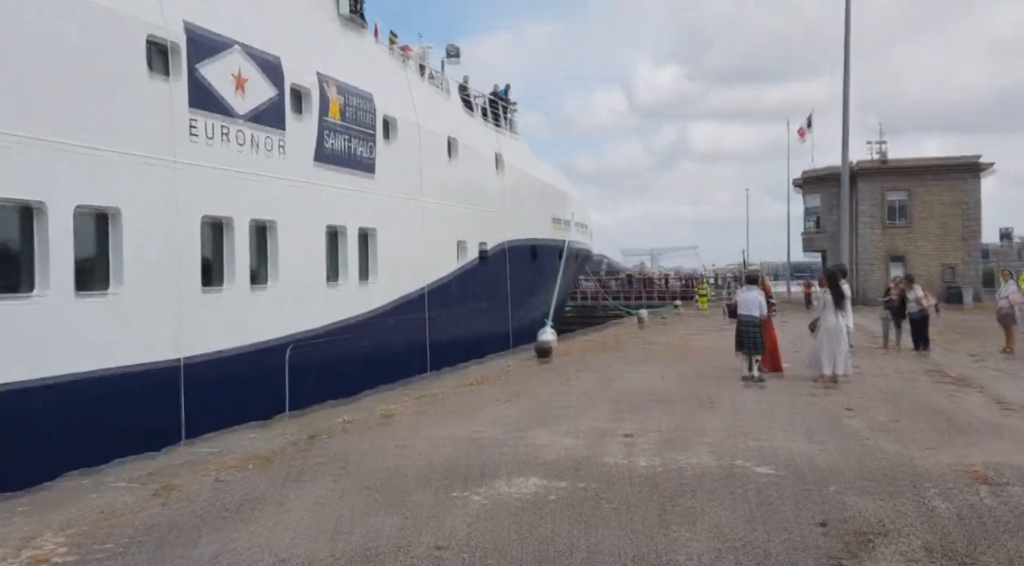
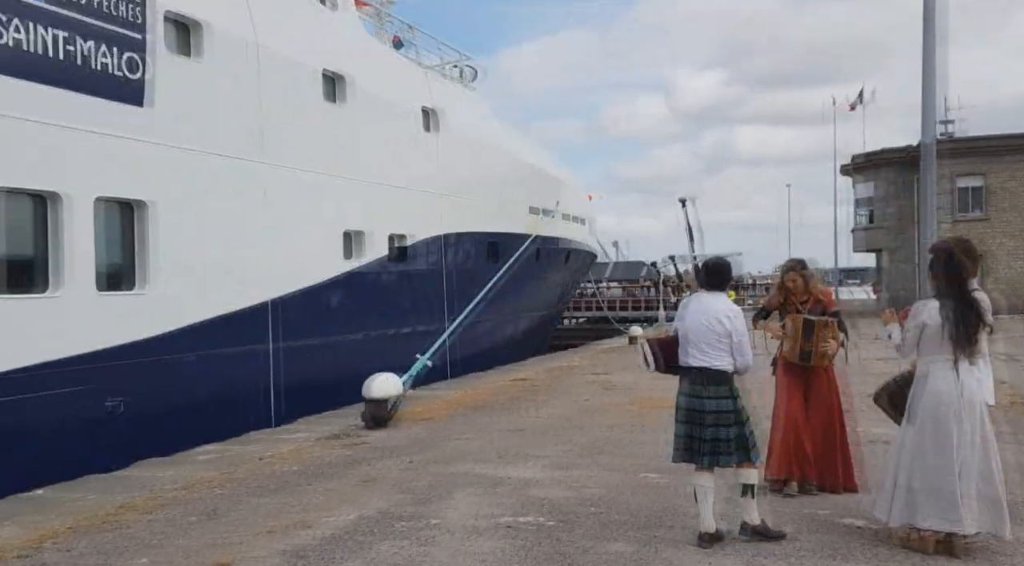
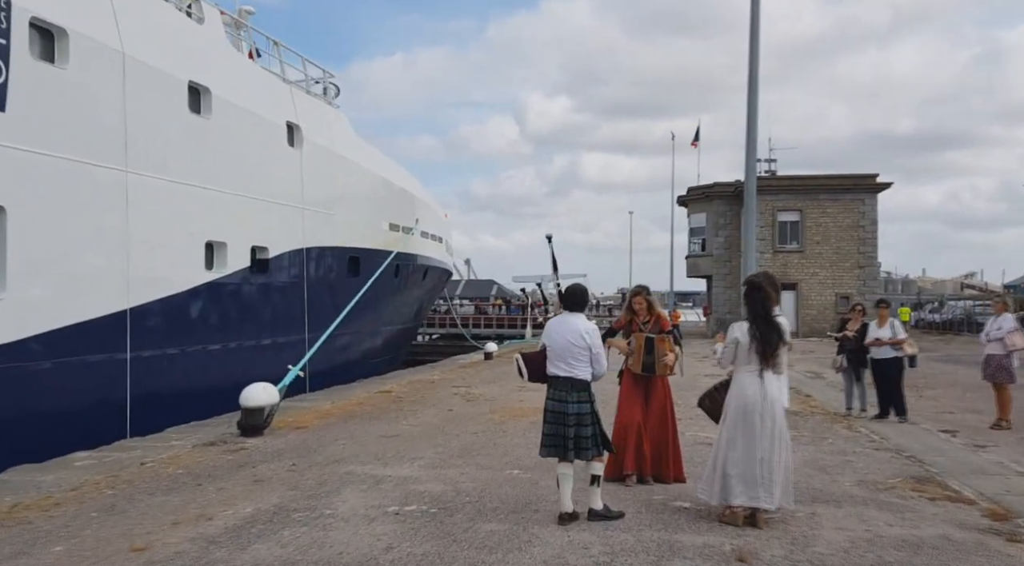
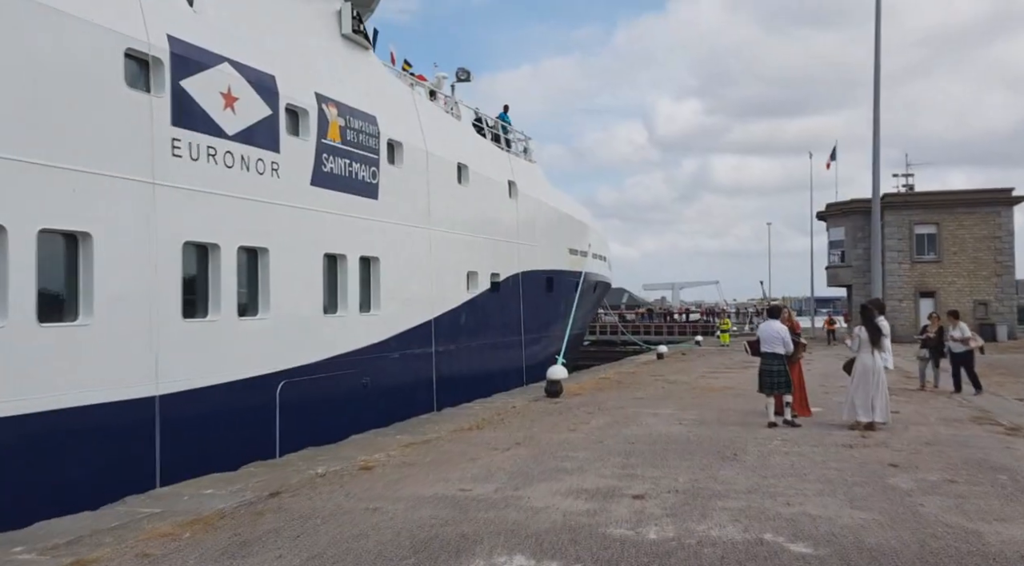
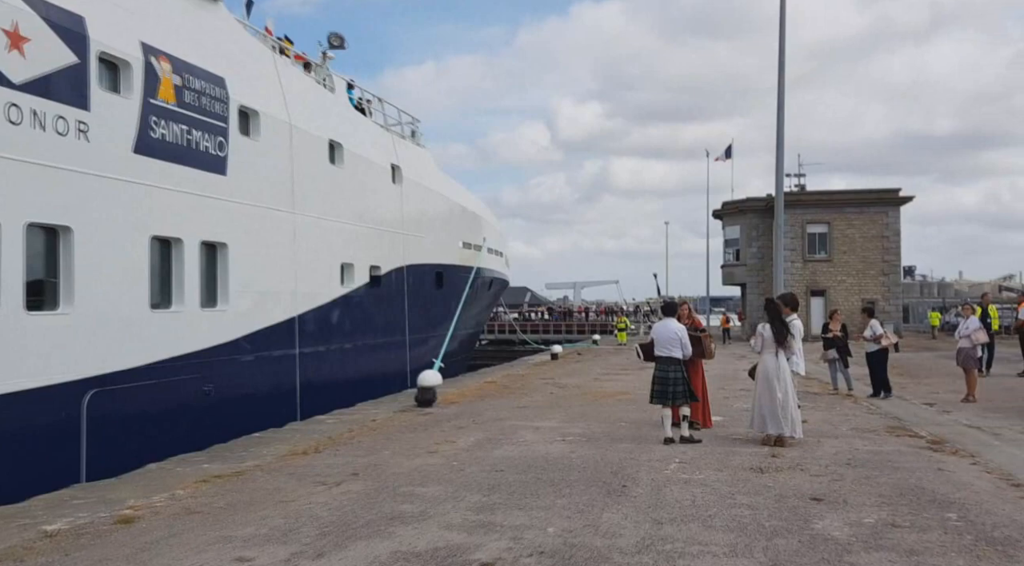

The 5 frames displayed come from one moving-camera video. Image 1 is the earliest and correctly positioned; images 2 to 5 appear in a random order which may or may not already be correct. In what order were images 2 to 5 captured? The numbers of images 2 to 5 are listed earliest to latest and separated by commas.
4, 5, 3, 2
